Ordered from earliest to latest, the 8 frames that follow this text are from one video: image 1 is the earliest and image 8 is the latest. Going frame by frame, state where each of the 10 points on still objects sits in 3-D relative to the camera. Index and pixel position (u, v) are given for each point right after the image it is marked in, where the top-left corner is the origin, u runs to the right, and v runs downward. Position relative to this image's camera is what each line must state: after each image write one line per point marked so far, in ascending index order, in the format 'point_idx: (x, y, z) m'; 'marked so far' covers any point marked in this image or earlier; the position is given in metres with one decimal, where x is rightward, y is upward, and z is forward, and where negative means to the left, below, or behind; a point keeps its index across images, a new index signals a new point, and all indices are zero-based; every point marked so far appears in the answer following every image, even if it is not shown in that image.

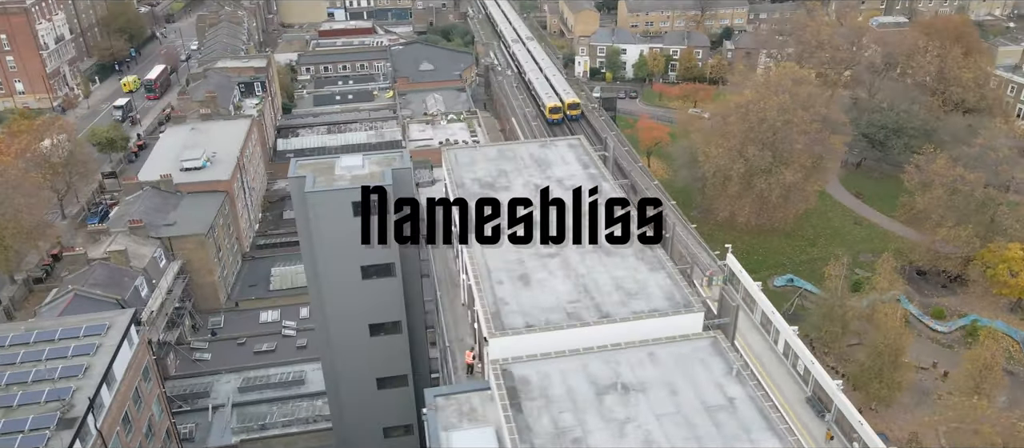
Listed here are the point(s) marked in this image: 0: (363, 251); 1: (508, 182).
0: (-3.9, -0.7, +20.0) m
1: (-0.1, +1.1, +18.4) m
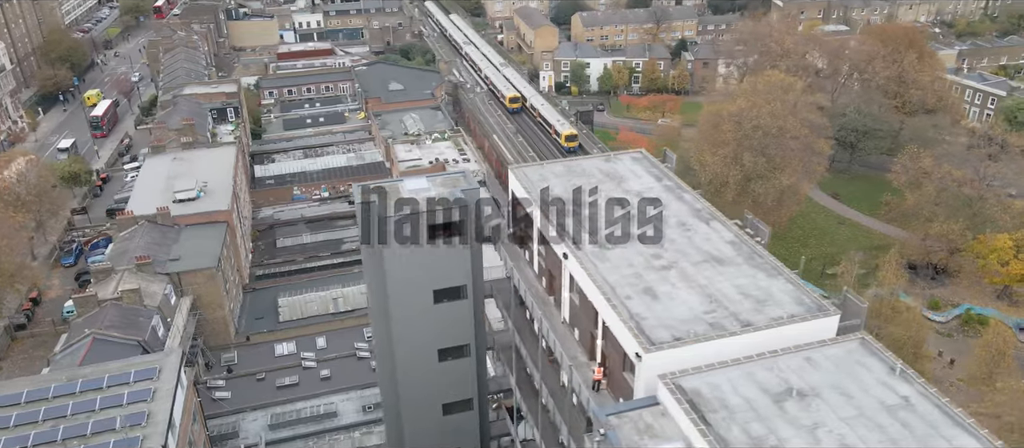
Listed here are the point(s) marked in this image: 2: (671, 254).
0: (-1.9, -1.3, +19.6) m
1: (+1.9, +0.7, +18.5) m
2: (+3.4, -0.6, +15.8) m
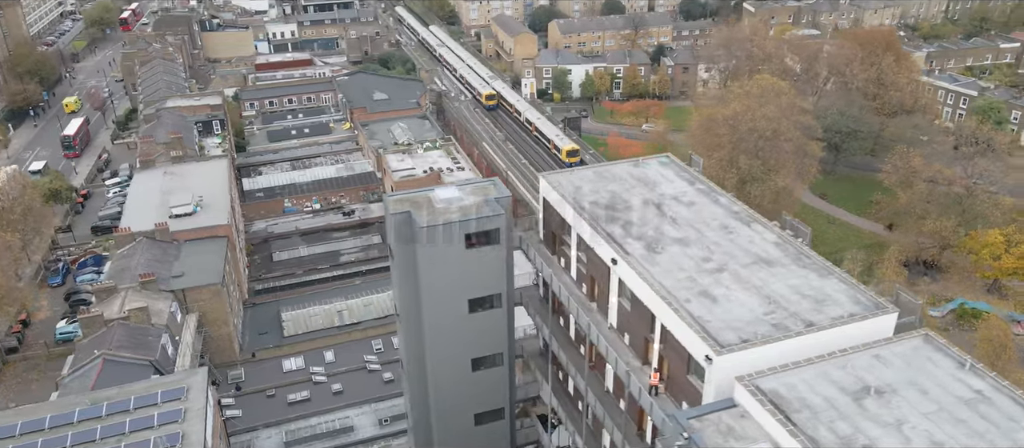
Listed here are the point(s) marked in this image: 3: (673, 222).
0: (-1.0, -1.5, +19.5) m
1: (+2.8, +0.5, +18.5) m
2: (+4.5, -0.7, +15.9) m
3: (+3.8, +0.1, +17.5) m
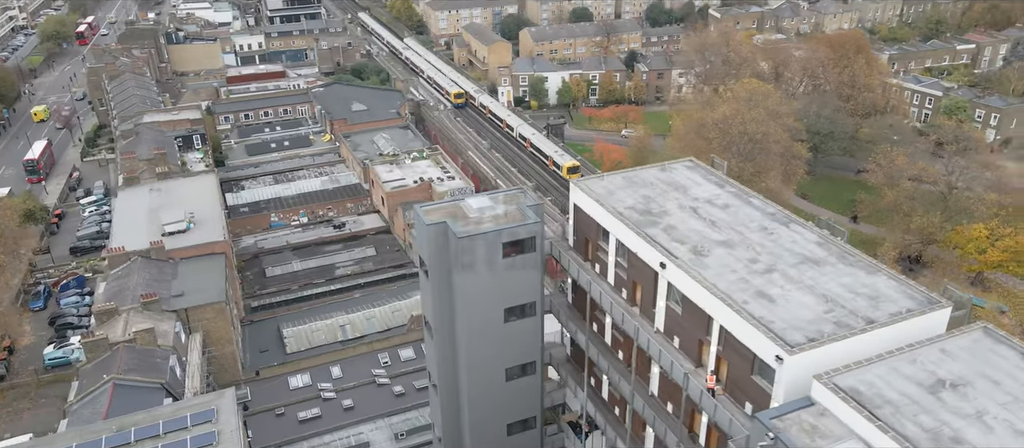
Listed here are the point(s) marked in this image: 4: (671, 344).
0: (-0.1, -1.8, +19.3) m
1: (+3.7, +0.4, +18.7) m
2: (+5.5, -0.7, +16.1) m
3: (+4.7, 0.0, +17.7) m
4: (+3.6, -2.7, +16.6) m
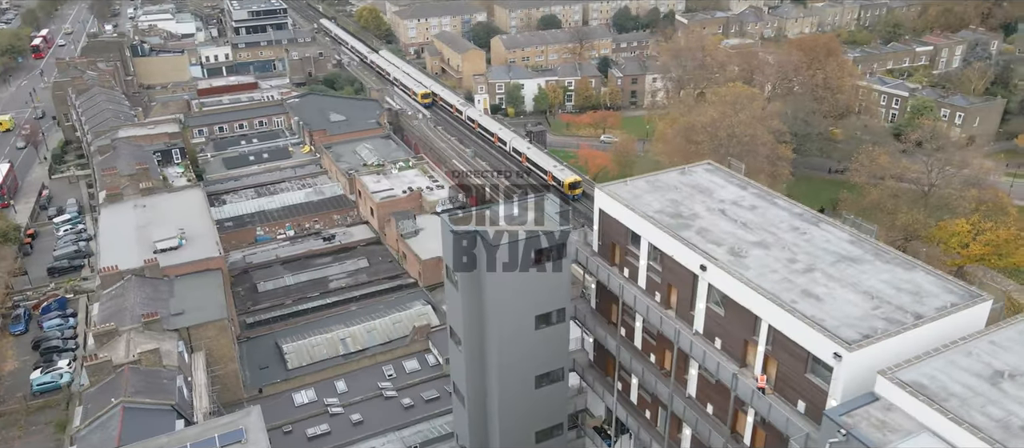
0: (+0.7, -1.9, +19.3) m
1: (+4.5, +0.4, +18.8) m
2: (+6.5, -0.7, +16.4) m
3: (+5.6, 0.0, +17.9) m
4: (+4.5, -2.7, +16.7) m
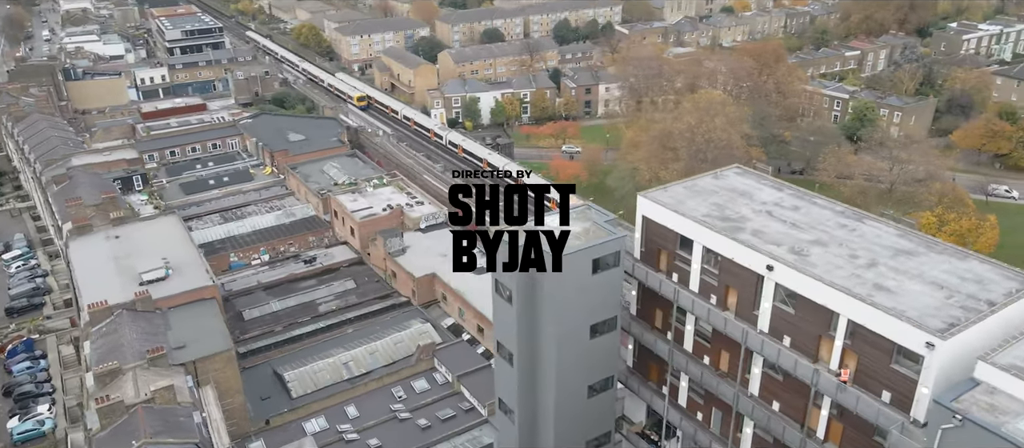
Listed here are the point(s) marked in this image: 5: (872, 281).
0: (+2.1, -2.2, +19.3) m
1: (+5.8, +0.3, +19.3) m
2: (+8.1, -0.7, +17.0) m
3: (+7.0, 0.0, +18.4) m
4: (+6.2, -2.7, +17.1) m
5: (+7.7, -1.2, +15.9) m
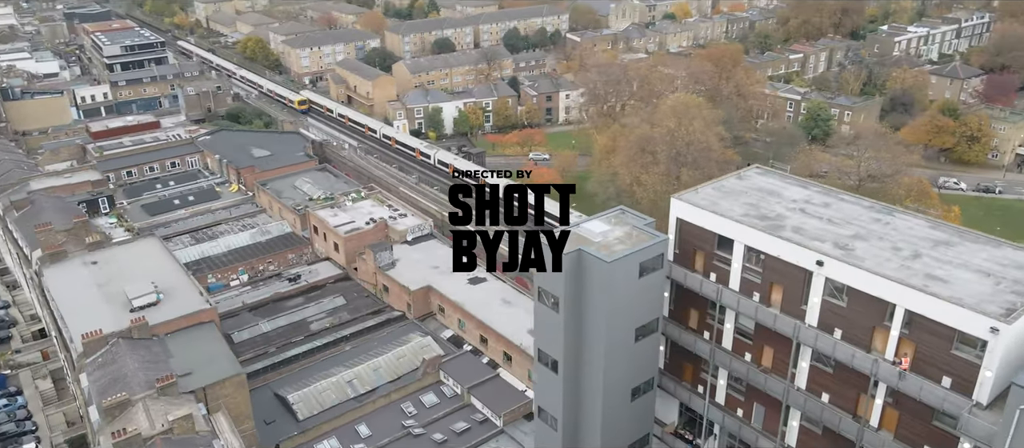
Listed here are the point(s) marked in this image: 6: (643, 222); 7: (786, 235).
0: (+3.3, -2.3, +19.4) m
1: (+6.8, +0.3, +19.7) m
2: (+9.4, -0.5, +17.7) m
3: (+8.1, +0.1, +19.0) m
4: (+7.5, -2.7, +17.6) m
5: (+9.1, -1.1, +16.6) m
6: (+3.5, 0.0, +20.1) m
7: (+6.7, -0.3, +18.4) m
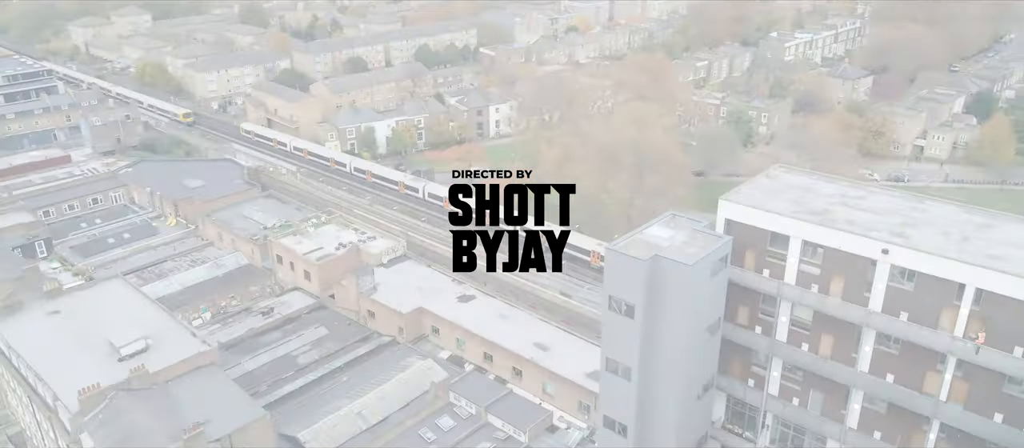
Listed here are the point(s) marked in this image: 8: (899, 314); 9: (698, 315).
0: (+5.2, -2.4, +19.9) m
1: (+8.5, +0.5, +20.8) m
2: (+11.3, -0.1, +19.1) m
3: (+9.9, +0.3, +20.2) m
4: (+9.7, -2.4, +18.8) m
5: (+11.3, -0.7, +18.0) m
6: (+5.1, 0.0, +20.6) m
7: (+8.6, -0.1, +19.4) m
8: (+9.8, -2.2, +18.7) m
9: (+5.1, -2.4, +19.8) m
